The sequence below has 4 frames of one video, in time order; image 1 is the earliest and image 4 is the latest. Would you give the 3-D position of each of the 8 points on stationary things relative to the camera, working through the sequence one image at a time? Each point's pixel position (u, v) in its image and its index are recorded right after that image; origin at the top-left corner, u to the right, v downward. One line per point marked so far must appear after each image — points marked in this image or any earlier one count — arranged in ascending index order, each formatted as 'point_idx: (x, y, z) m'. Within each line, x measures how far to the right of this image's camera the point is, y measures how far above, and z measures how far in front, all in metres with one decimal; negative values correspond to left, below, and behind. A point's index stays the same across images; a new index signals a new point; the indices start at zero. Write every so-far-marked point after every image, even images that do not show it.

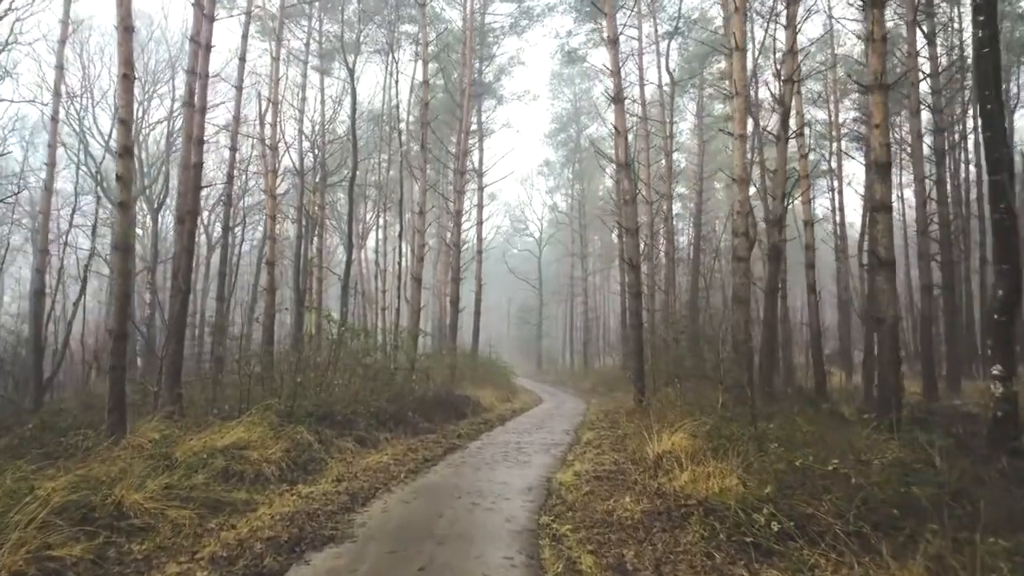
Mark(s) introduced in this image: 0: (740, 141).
0: (+3.3, +2.1, +9.7) m
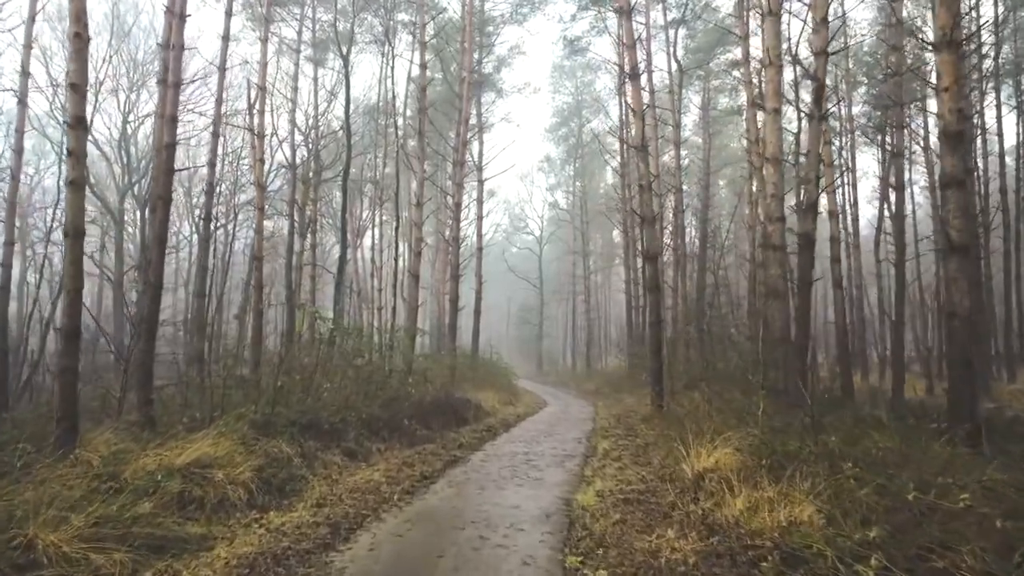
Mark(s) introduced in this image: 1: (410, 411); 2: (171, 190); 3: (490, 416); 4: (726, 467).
0: (+3.4, +2.2, +8.7) m
1: (-1.5, -1.9, +10.2) m
2: (-5.0, +1.4, +9.8) m
3: (-0.4, -2.5, +13.2) m
4: (+1.7, -1.4, +5.4) m
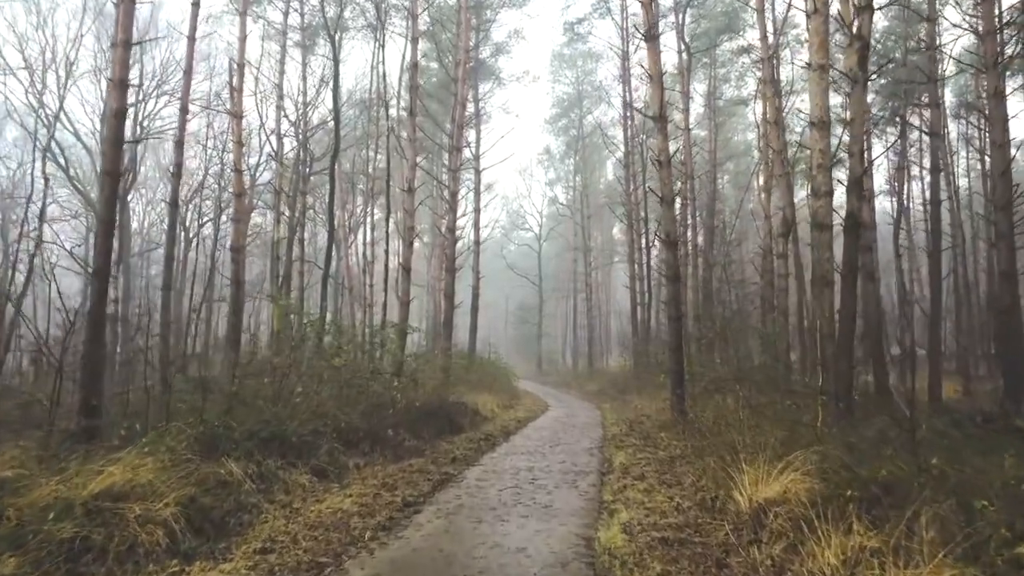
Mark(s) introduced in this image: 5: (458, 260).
0: (+3.4, +2.4, +7.4) m
1: (-1.5, -1.7, +8.9) m
2: (-4.9, +1.5, +8.5) m
3: (-0.4, -2.4, +11.9) m
4: (+1.7, -1.3, +4.1) m
5: (-1.6, +0.8, +19.8) m
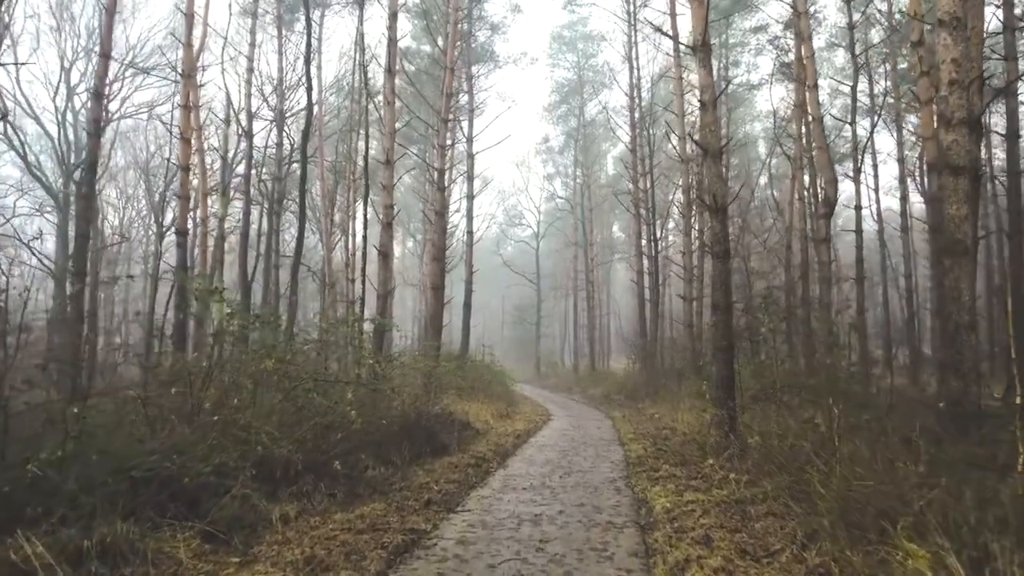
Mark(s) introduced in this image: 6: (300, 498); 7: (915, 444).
0: (+3.4, +2.6, +5.2) m
1: (-1.6, -1.5, +6.7) m
2: (-5.0, +1.7, +6.2) m
3: (-0.5, -2.2, +9.7) m
4: (+1.7, -1.1, +1.9) m
5: (-1.7, +0.9, +17.6) m
6: (-1.7, -1.7, +5.4) m
7: (+2.8, -1.0, +4.4) m
